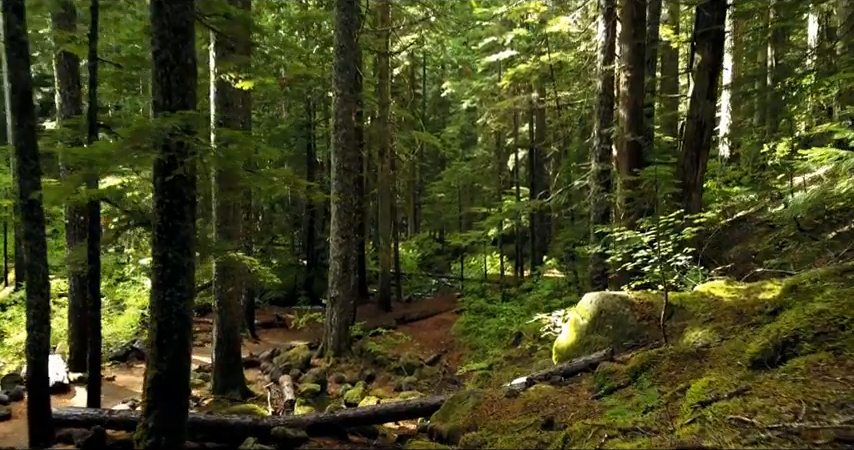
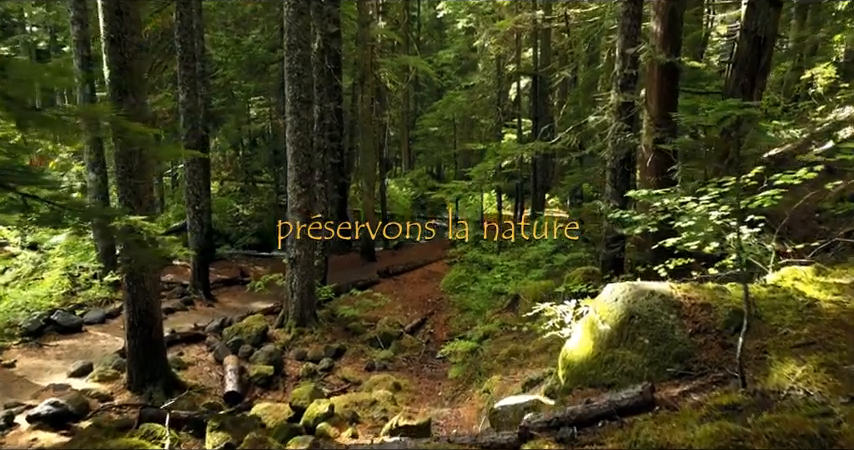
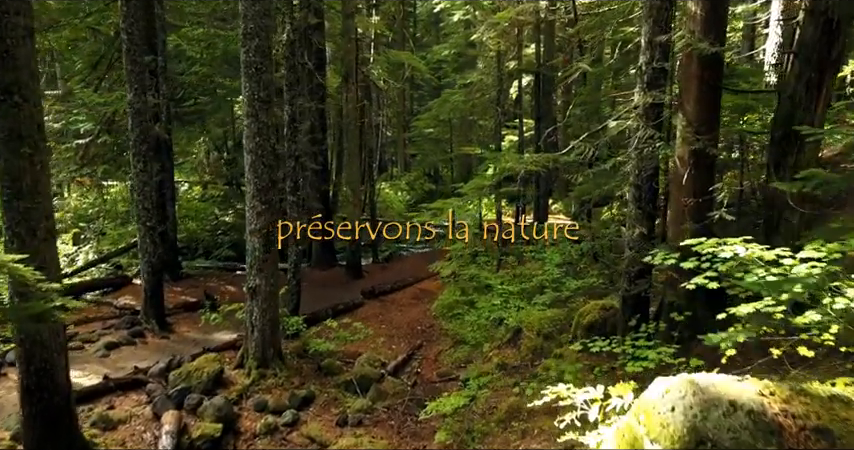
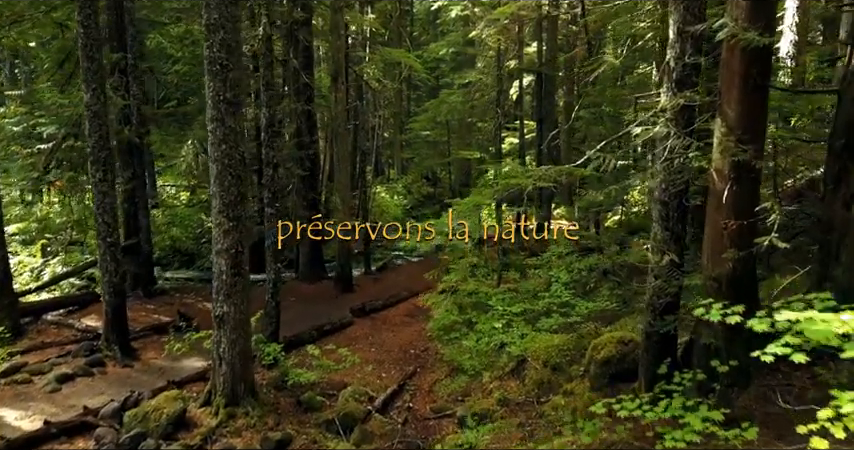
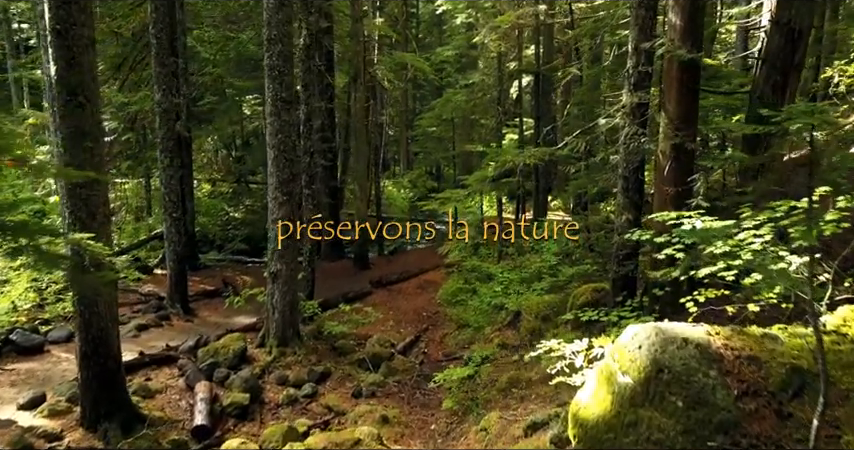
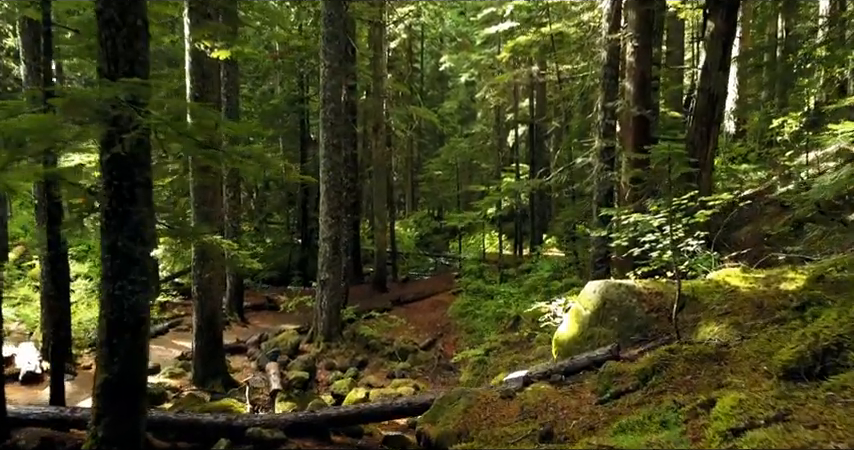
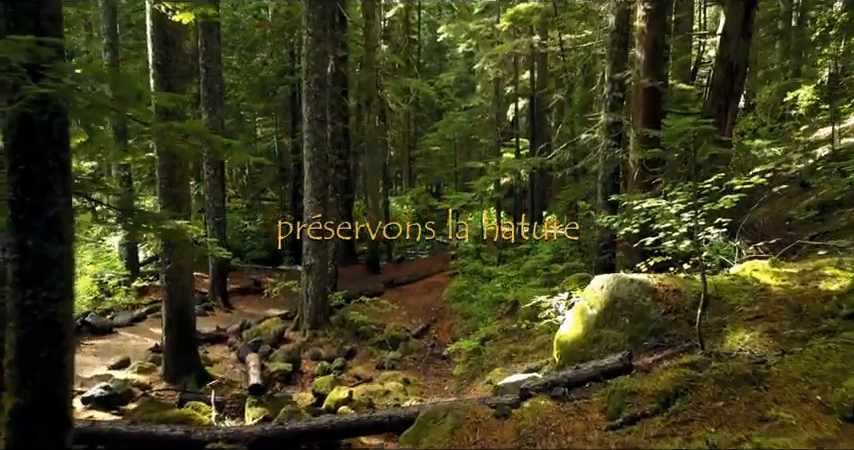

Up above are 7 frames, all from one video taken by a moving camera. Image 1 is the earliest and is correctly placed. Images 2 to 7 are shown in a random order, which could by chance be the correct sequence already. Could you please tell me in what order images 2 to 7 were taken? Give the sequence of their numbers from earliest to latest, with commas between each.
6, 7, 2, 5, 3, 4
